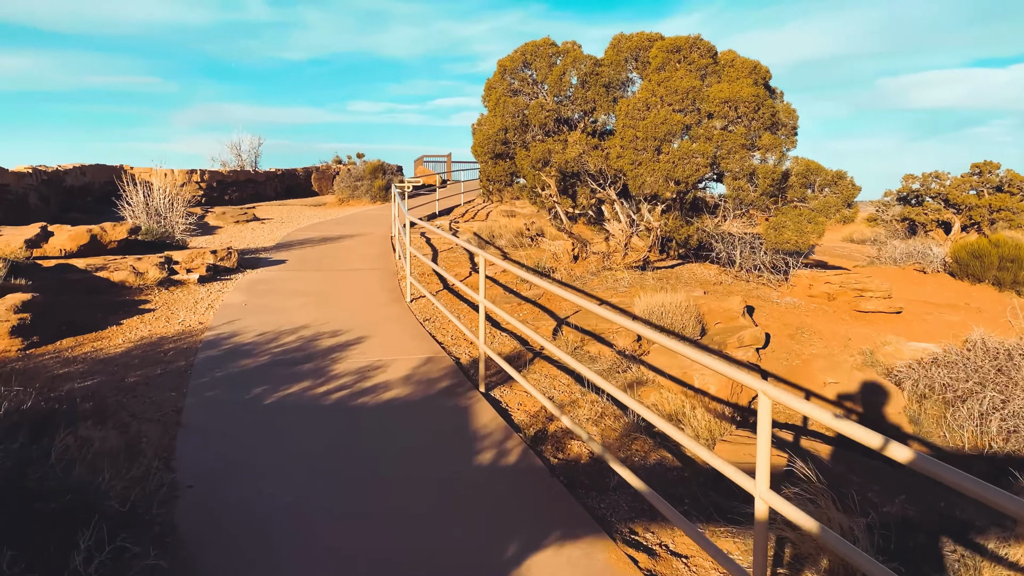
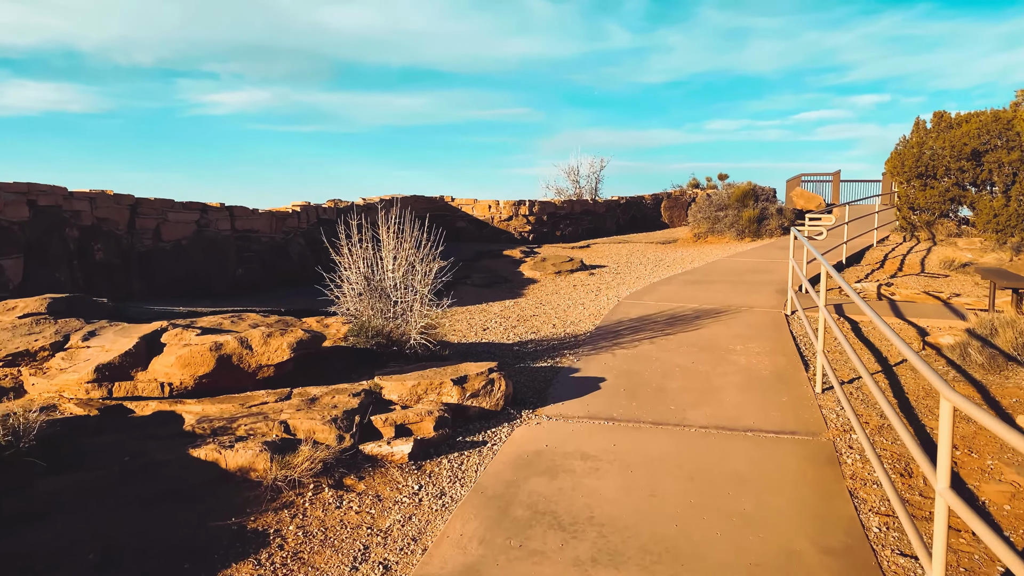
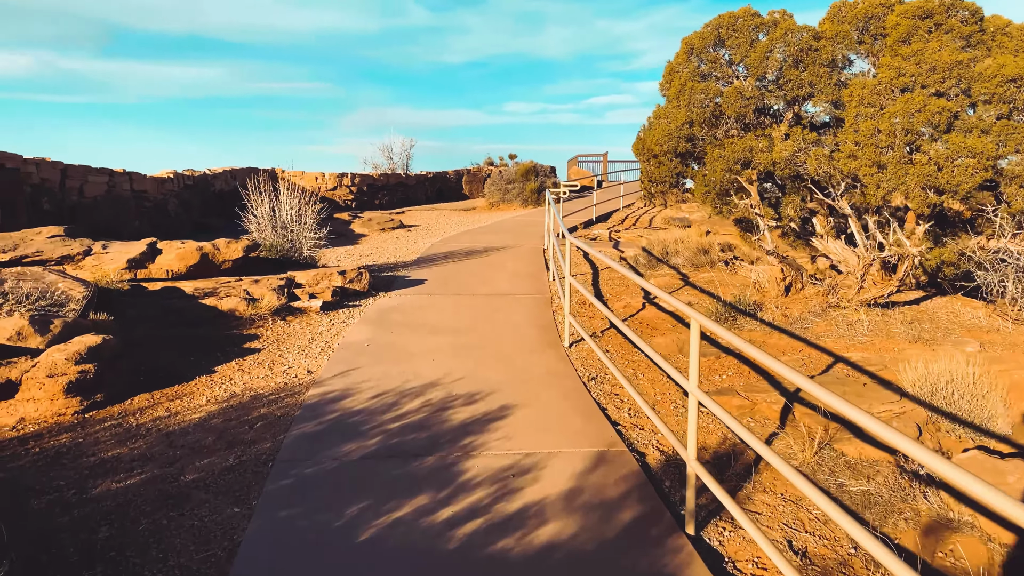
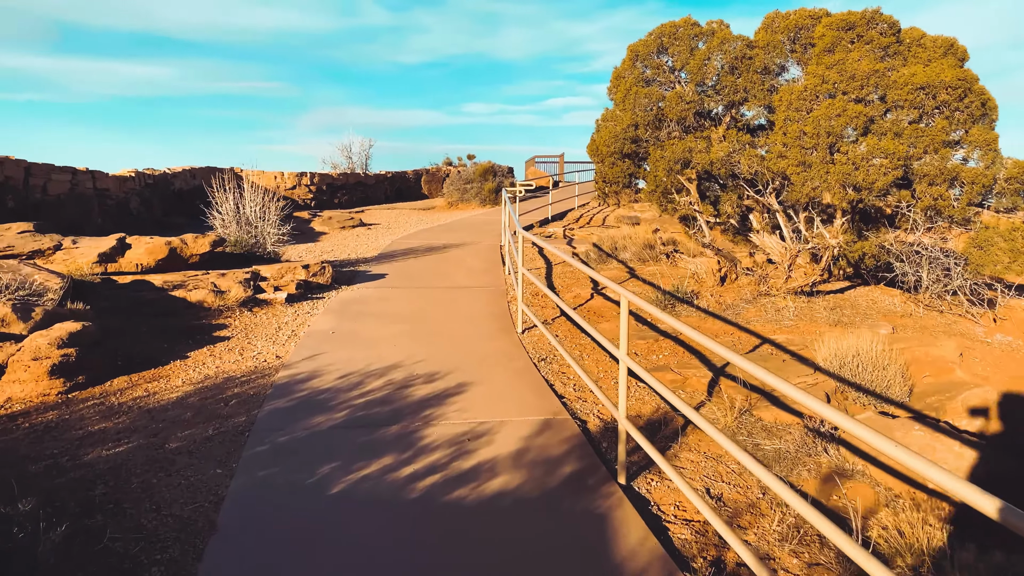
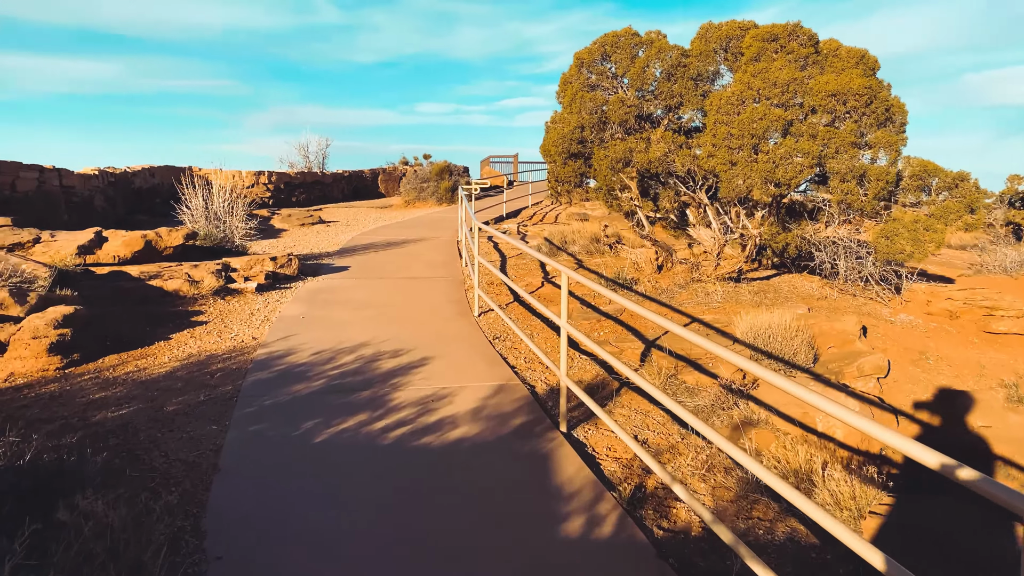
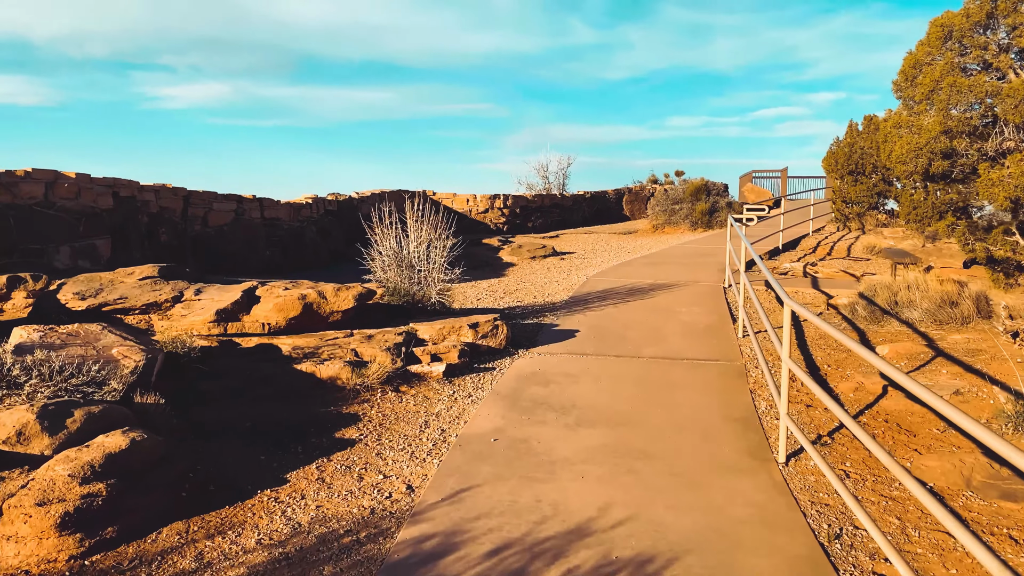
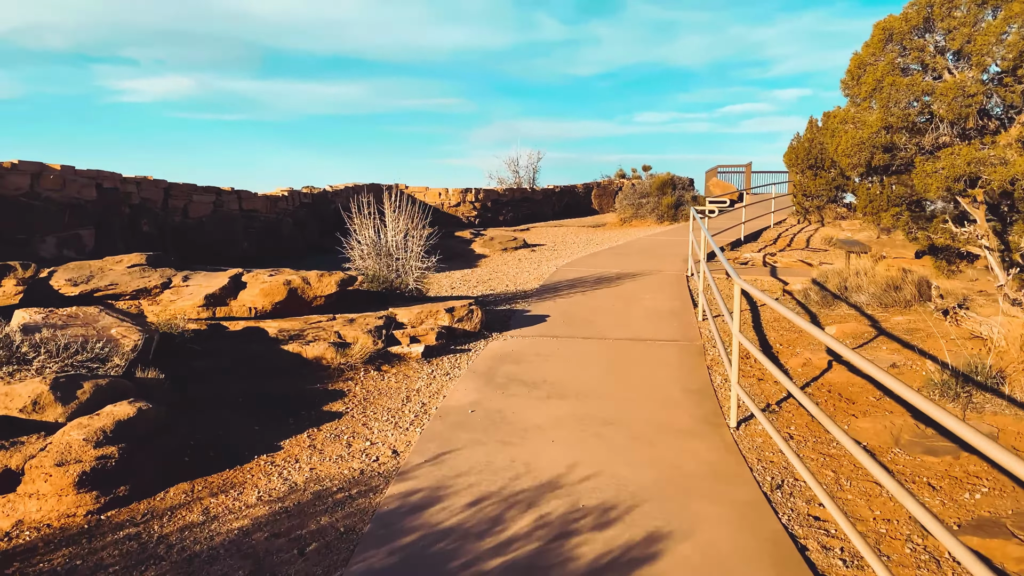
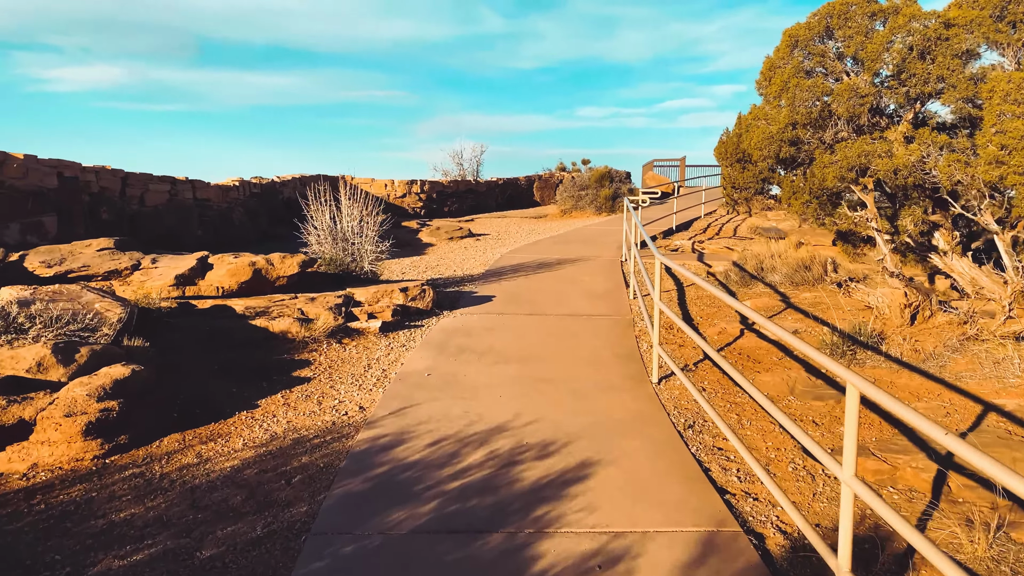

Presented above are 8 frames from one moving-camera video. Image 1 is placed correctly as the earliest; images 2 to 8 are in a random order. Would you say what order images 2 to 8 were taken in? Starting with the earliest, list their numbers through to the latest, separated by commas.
5, 4, 3, 8, 7, 6, 2
